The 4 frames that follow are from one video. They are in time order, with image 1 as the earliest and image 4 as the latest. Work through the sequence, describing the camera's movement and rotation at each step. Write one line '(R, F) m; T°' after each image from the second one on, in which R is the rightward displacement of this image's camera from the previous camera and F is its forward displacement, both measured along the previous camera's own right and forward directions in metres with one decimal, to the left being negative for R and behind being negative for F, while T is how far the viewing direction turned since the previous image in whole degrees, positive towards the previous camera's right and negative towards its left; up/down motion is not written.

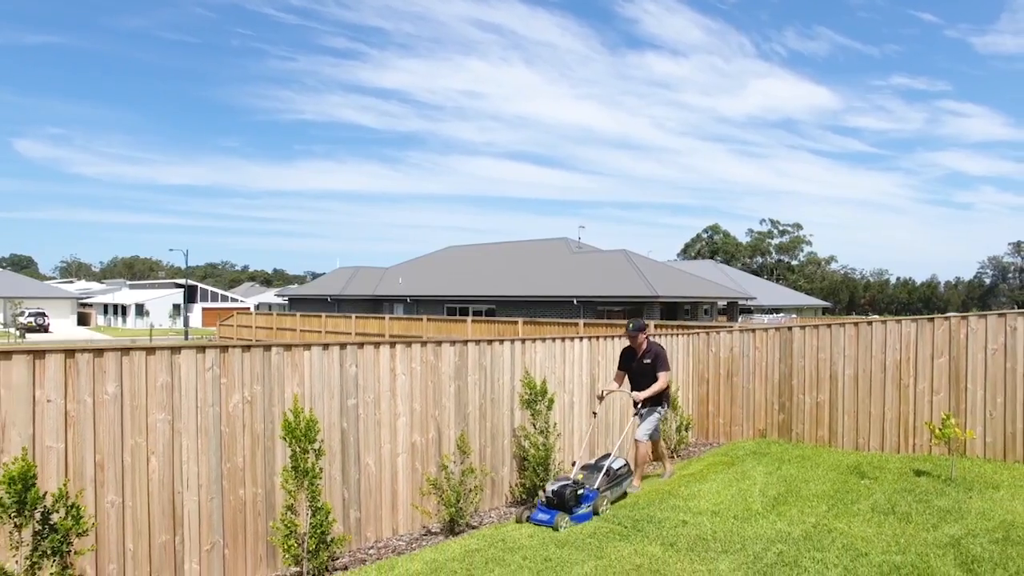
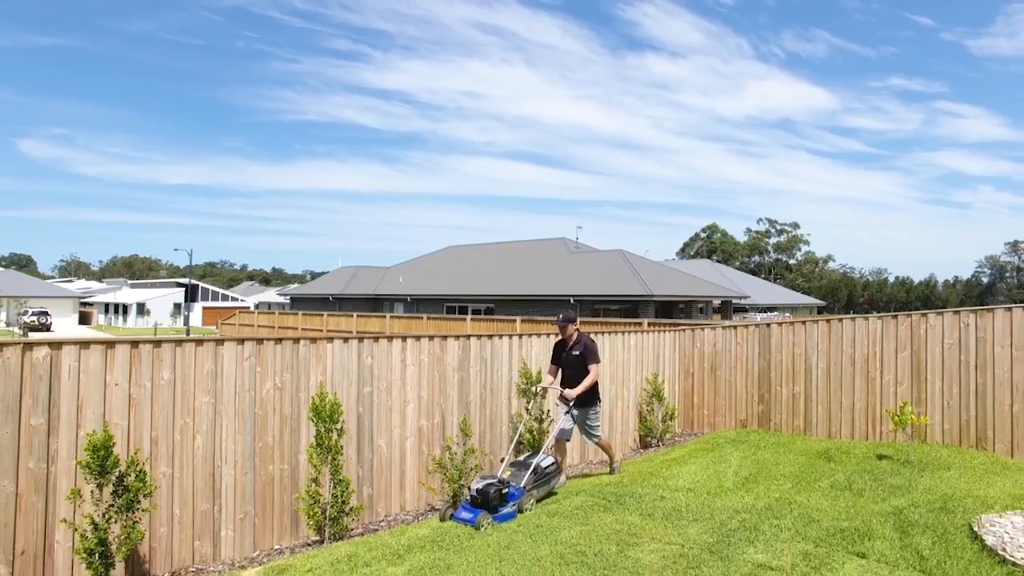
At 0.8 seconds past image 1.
(0.0, -0.6) m; 0°
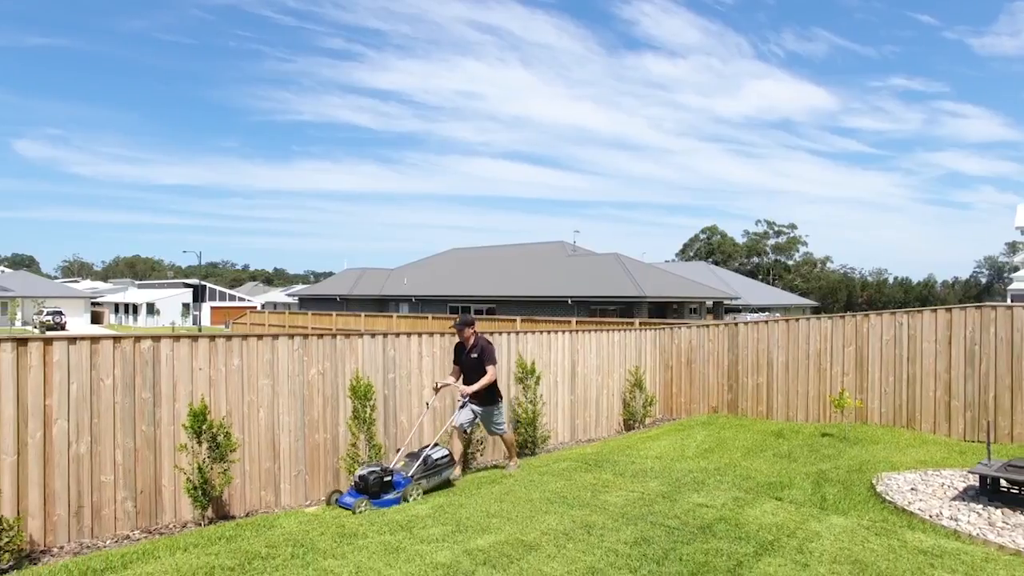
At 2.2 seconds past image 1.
(0.0, -1.3) m; 0°
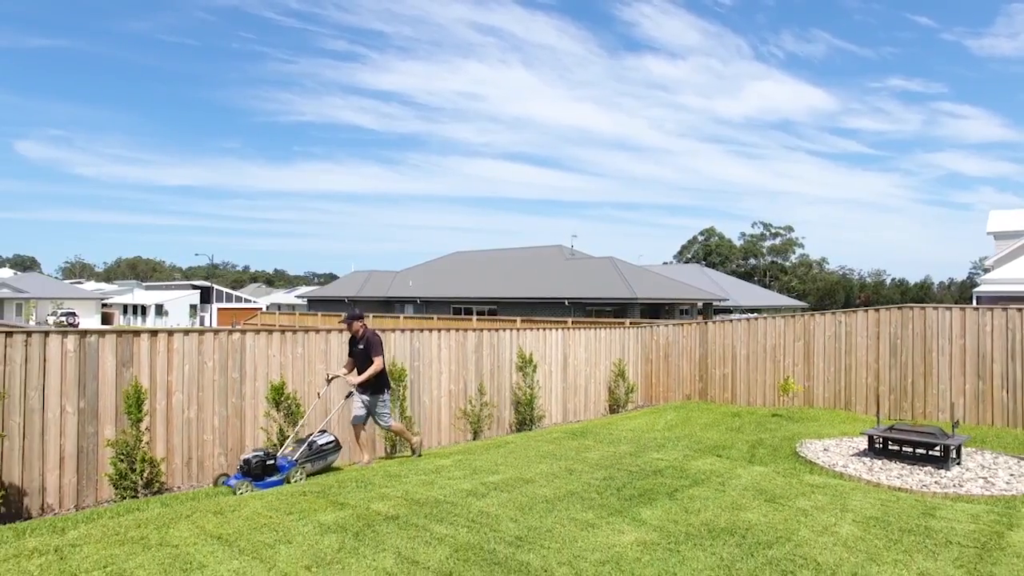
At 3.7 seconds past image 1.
(0.0, -1.7) m; 0°
